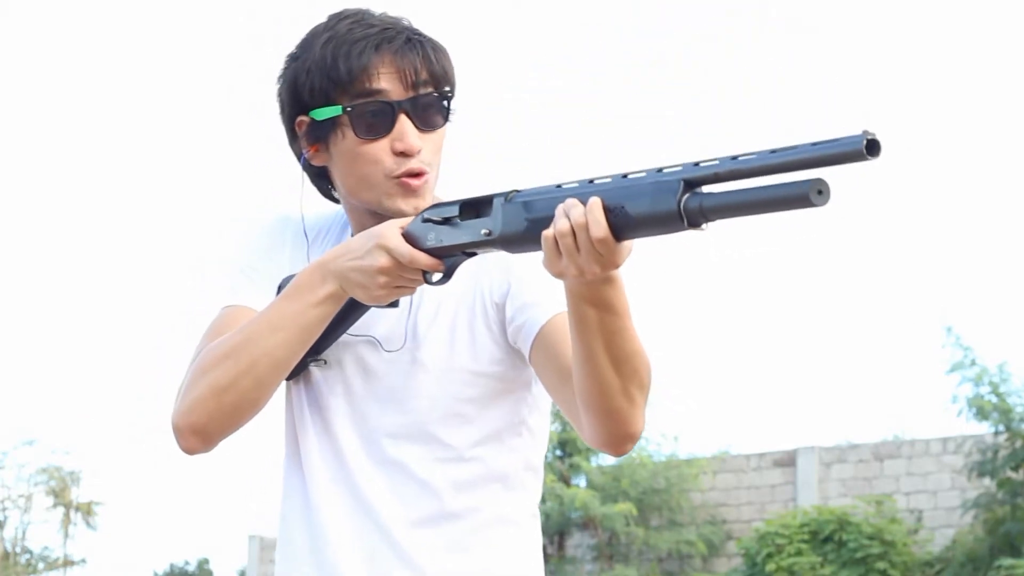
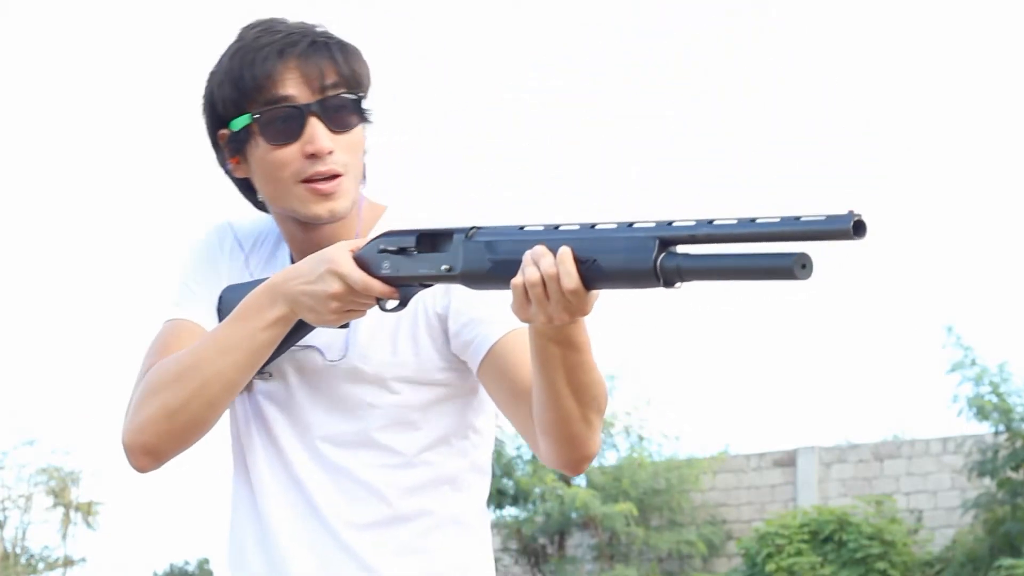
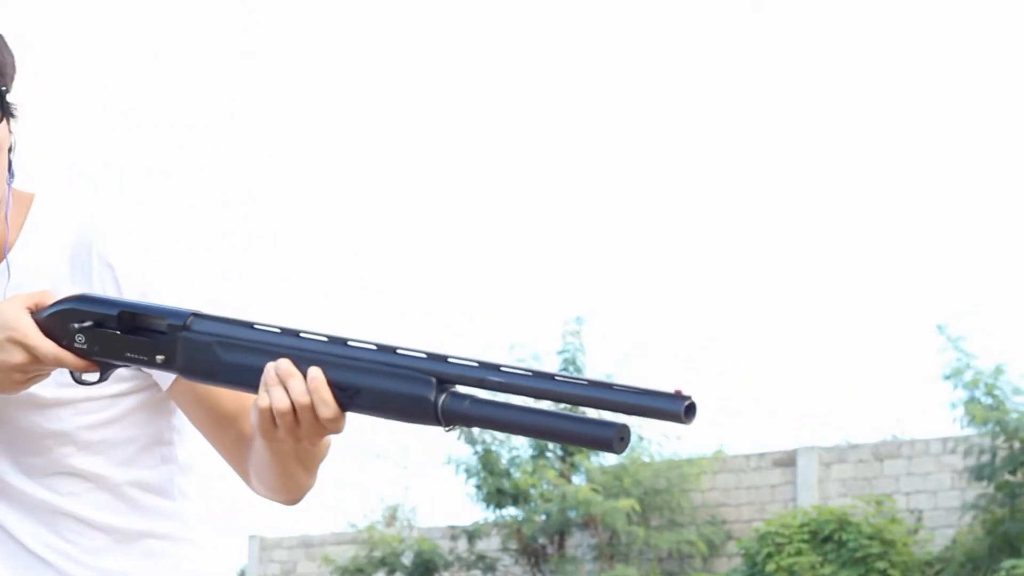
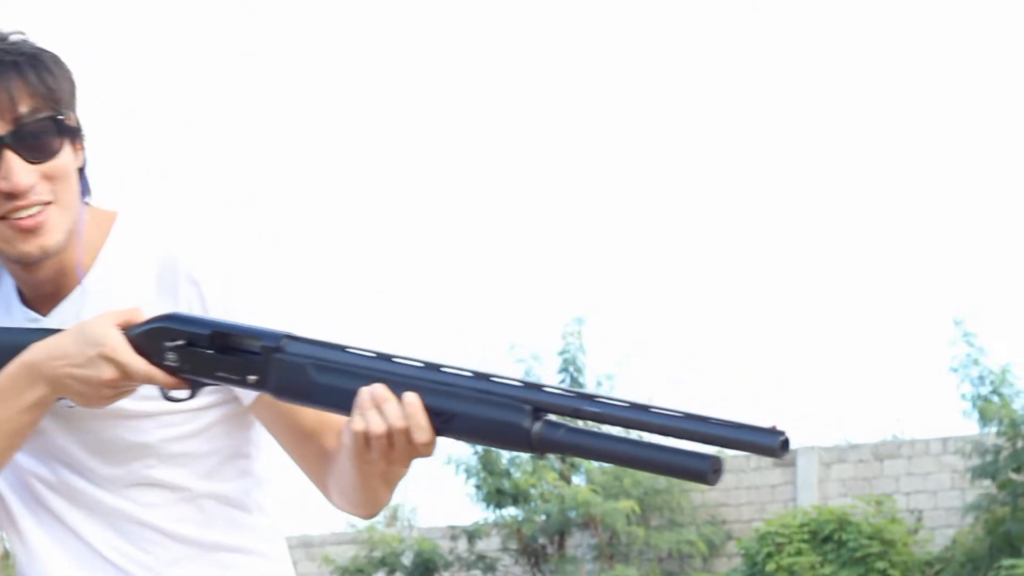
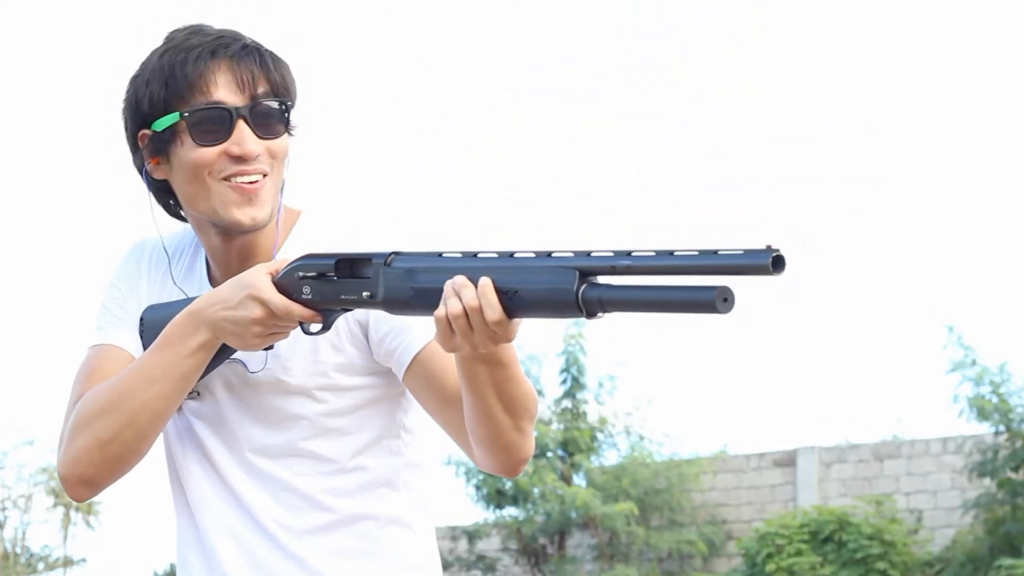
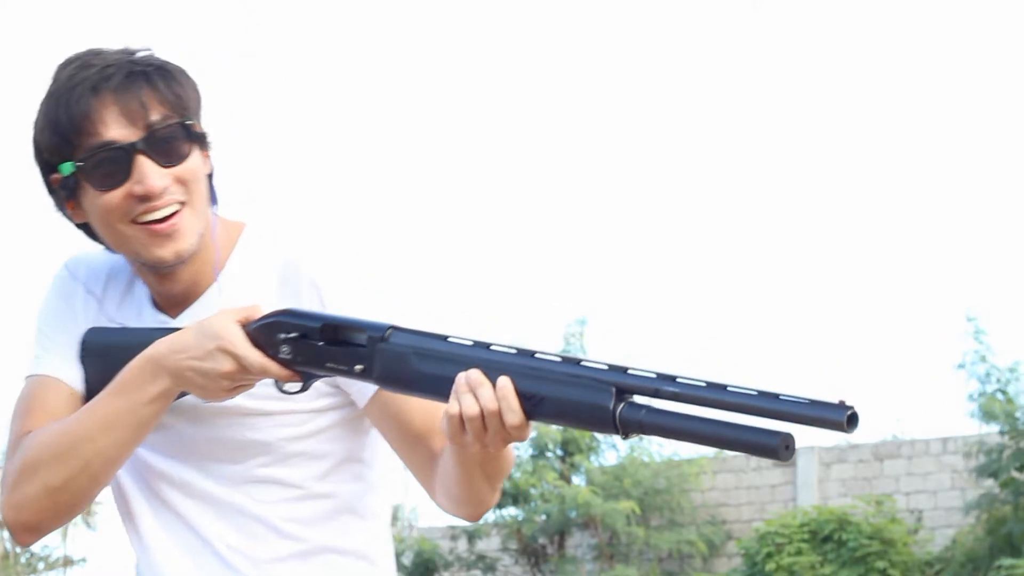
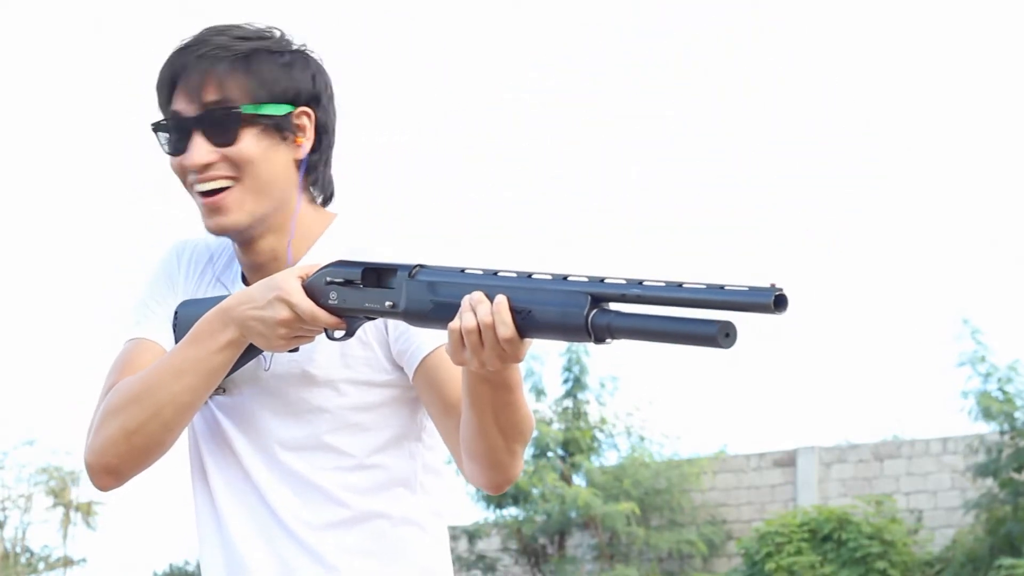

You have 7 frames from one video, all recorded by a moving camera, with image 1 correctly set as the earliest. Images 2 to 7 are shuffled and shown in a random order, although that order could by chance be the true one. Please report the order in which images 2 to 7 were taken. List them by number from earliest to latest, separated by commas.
2, 5, 7, 6, 4, 3
